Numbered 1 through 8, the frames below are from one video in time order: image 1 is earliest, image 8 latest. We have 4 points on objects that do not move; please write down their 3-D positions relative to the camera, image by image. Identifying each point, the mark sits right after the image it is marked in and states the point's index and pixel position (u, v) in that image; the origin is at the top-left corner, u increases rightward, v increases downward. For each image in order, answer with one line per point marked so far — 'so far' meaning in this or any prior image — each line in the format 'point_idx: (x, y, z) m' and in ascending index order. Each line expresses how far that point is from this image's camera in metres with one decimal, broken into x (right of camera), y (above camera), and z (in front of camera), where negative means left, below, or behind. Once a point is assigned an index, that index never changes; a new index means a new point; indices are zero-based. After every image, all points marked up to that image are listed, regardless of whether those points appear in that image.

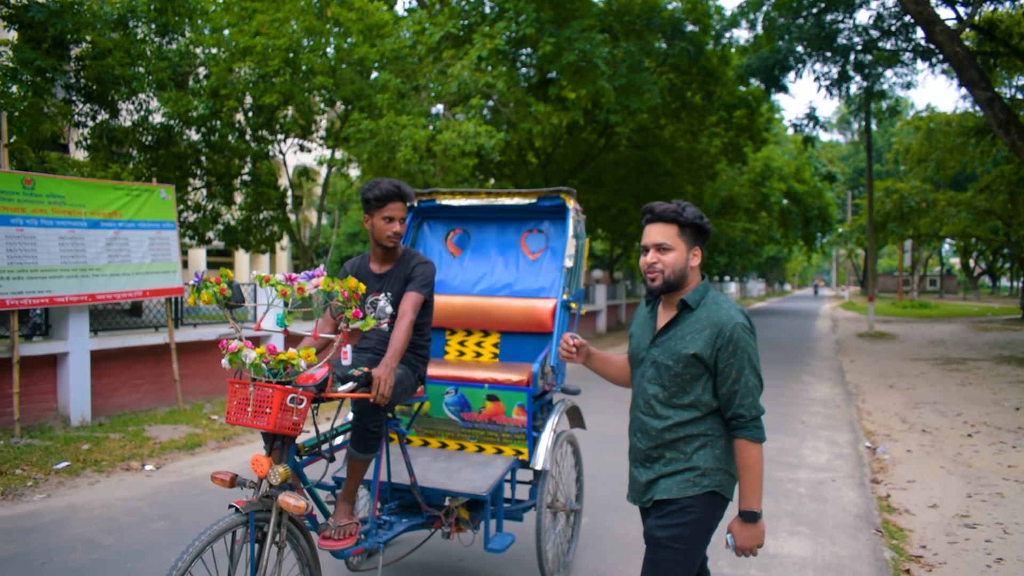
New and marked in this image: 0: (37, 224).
0: (-4.0, +0.5, +6.4) m
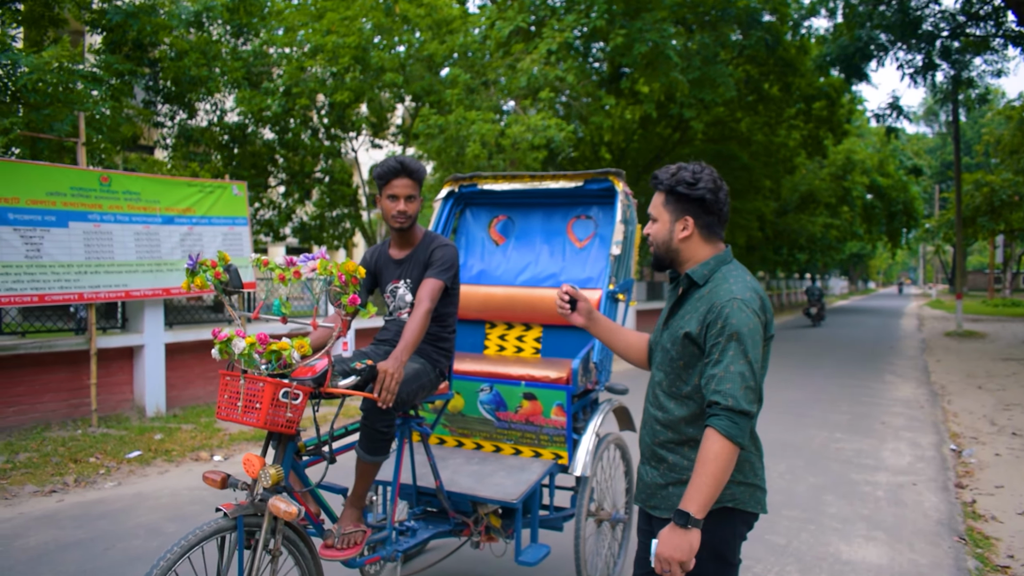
0: (-3.5, +0.6, +6.6) m
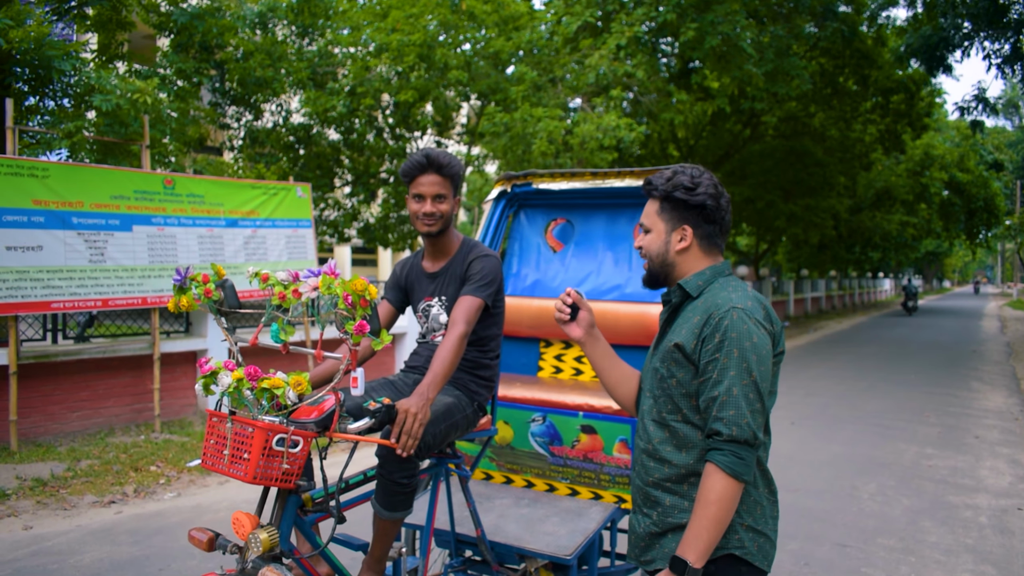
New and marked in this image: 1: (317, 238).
0: (-2.9, +0.6, +6.5) m
1: (-3.0, +0.8, +11.6) m
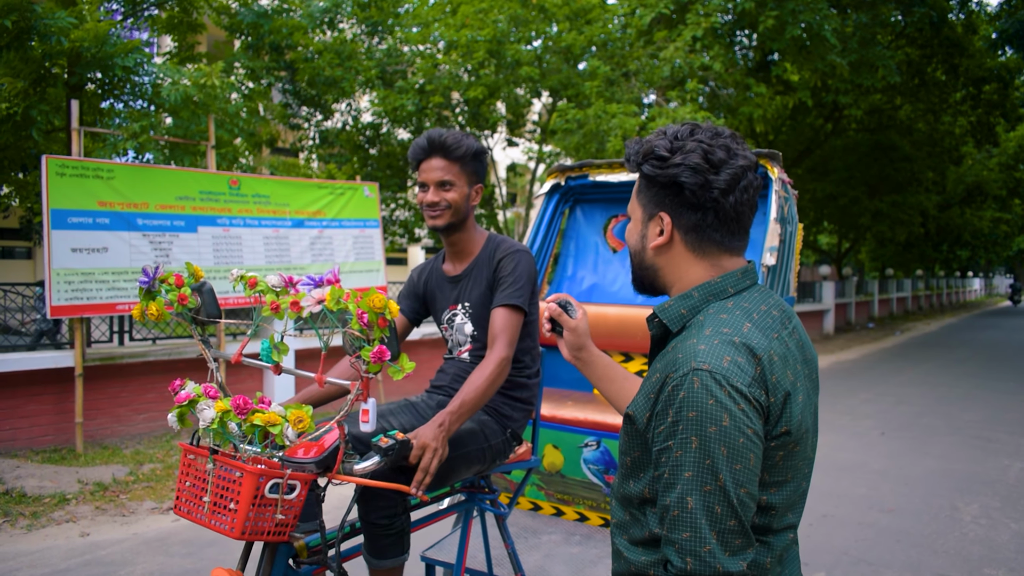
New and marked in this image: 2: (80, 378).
0: (-2.3, +0.5, +6.4) m
1: (-1.9, +0.8, +11.5) m
2: (-3.0, -0.6, +5.3) m
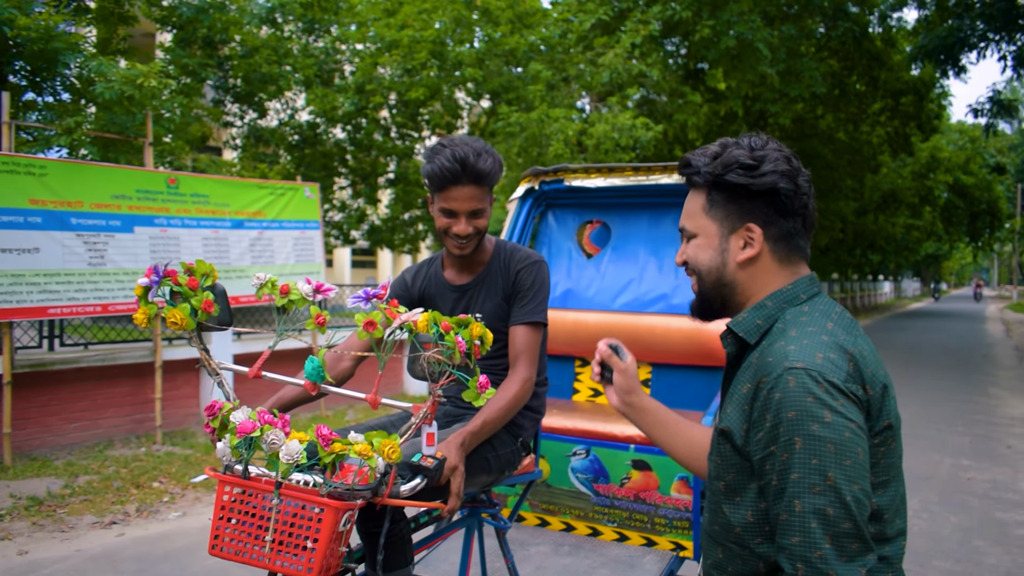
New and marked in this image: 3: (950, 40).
0: (-2.7, +0.5, +6.2) m
1: (-2.8, +0.7, +11.3) m
2: (-3.4, -0.7, +5.0) m
3: (+7.3, +4.1, +12.3) m
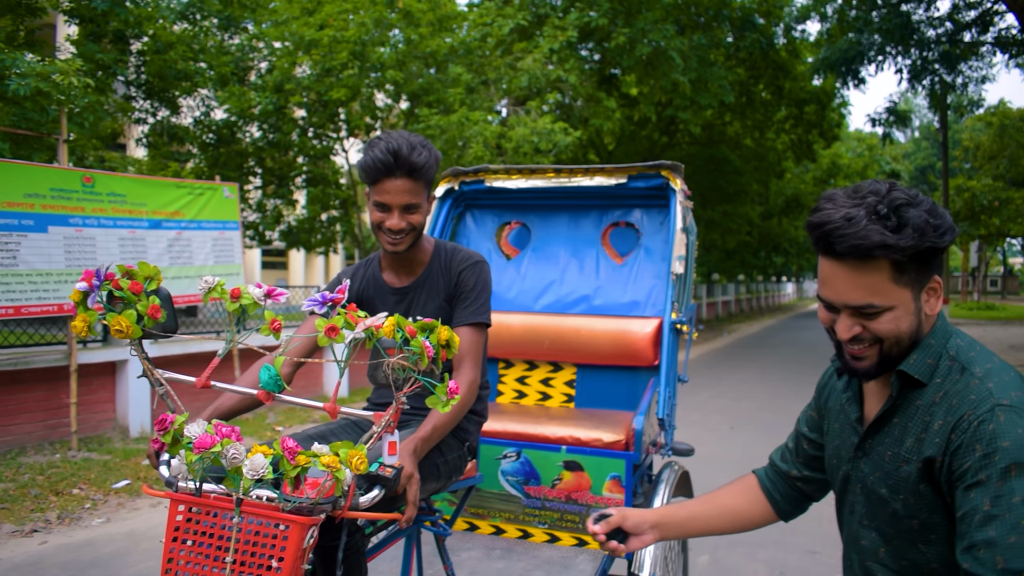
0: (-3.3, +0.5, +6.0) m
1: (-3.9, +0.7, +11.1) m
2: (-3.8, -0.7, +4.8) m
3: (+5.9, +4.1, +13.2) m
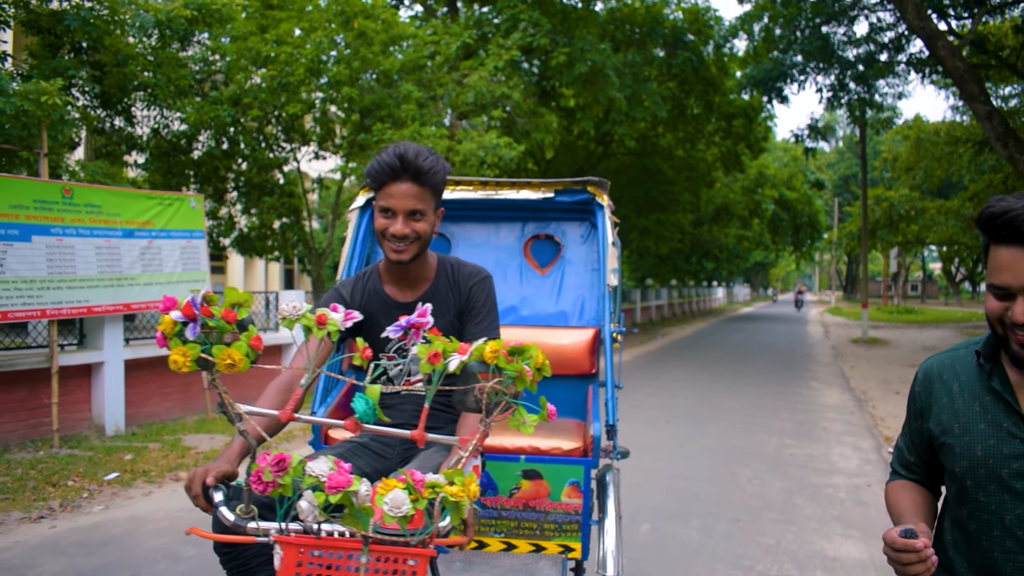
0: (-3.7, +0.5, +6.4) m
1: (-4.7, +0.6, +11.4) m
2: (-4.1, -0.7, +5.1) m
3: (+4.9, +4.0, +14.3) m
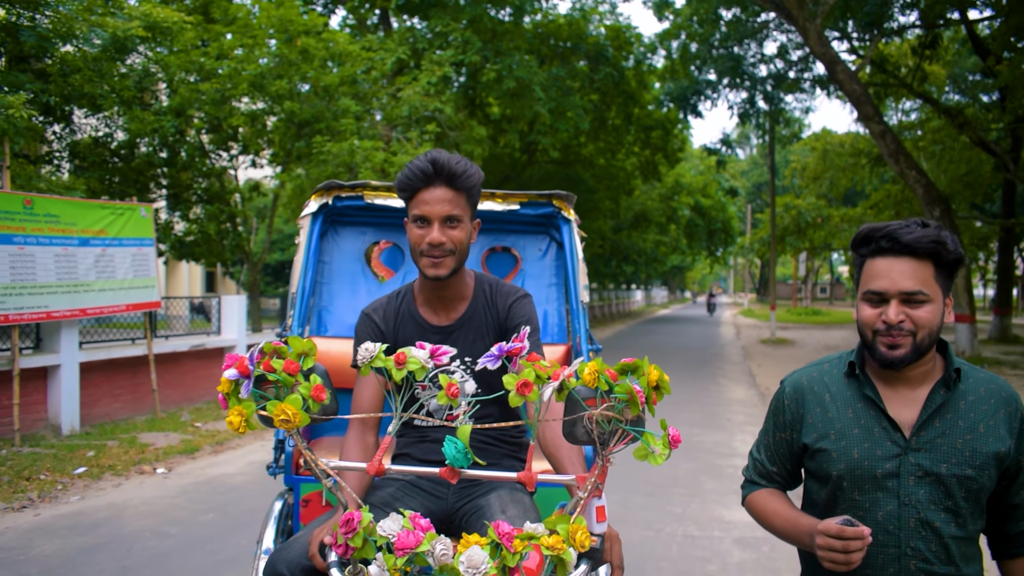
0: (-4.2, +0.4, +6.7) m
1: (-5.7, +0.5, +11.6) m
2: (-4.5, -0.8, +5.4) m
3: (+3.6, +3.9, +15.4) m
